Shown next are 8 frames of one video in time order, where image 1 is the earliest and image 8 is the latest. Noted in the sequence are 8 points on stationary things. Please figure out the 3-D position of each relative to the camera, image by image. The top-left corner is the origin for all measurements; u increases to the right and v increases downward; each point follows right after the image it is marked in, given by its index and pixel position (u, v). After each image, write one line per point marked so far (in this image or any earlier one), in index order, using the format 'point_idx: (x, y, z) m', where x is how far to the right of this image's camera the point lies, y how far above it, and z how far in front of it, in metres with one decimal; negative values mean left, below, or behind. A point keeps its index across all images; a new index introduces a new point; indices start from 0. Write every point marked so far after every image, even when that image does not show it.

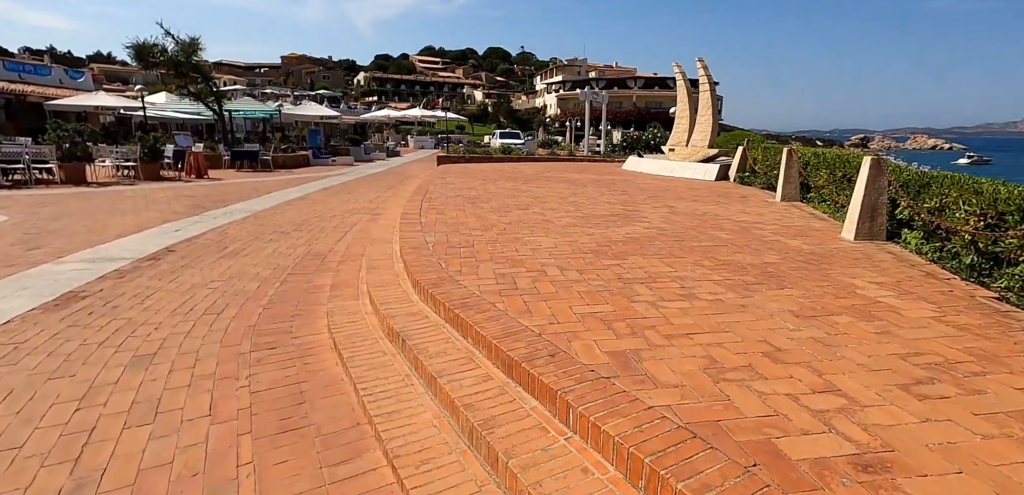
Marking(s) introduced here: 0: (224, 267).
0: (-3.4, -0.2, +6.1) m
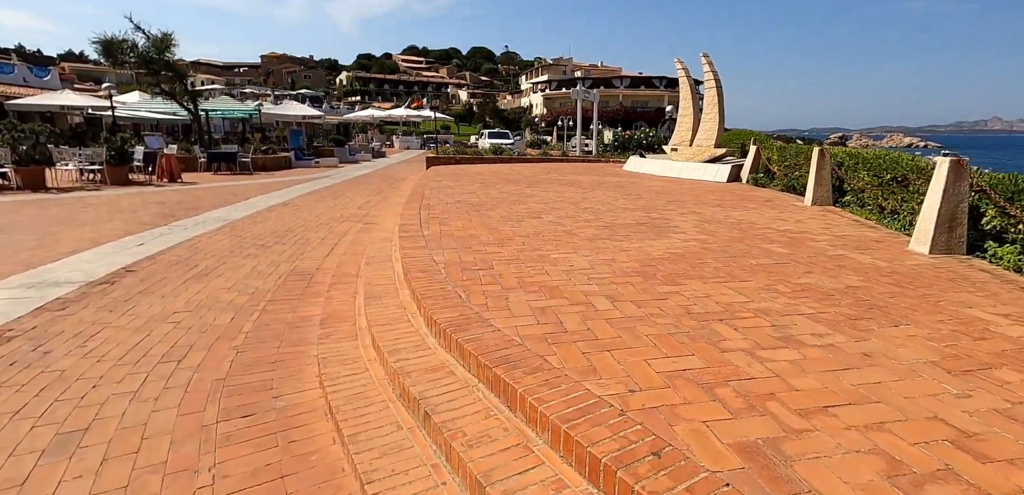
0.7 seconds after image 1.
0: (-3.2, -0.5, +5.2) m
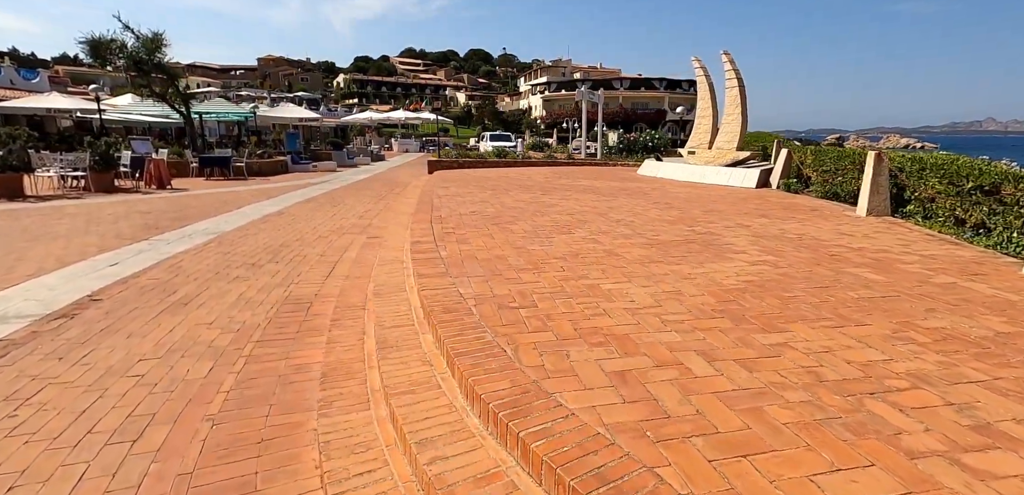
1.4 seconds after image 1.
0: (-2.9, -0.7, +4.3) m
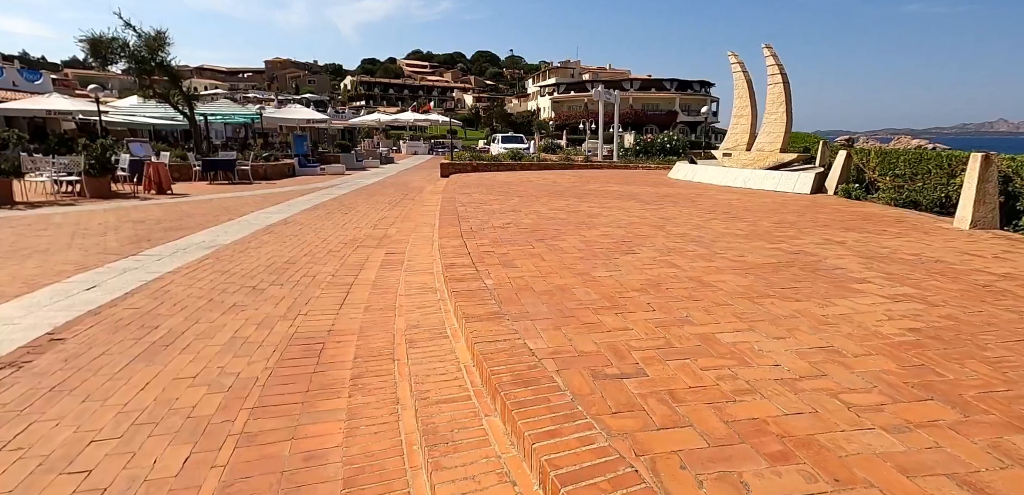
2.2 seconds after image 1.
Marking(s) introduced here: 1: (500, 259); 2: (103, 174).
0: (-2.4, -0.9, +3.3) m
1: (-0.1, -0.1, +4.8) m
2: (-10.9, +2.0, +13.8) m
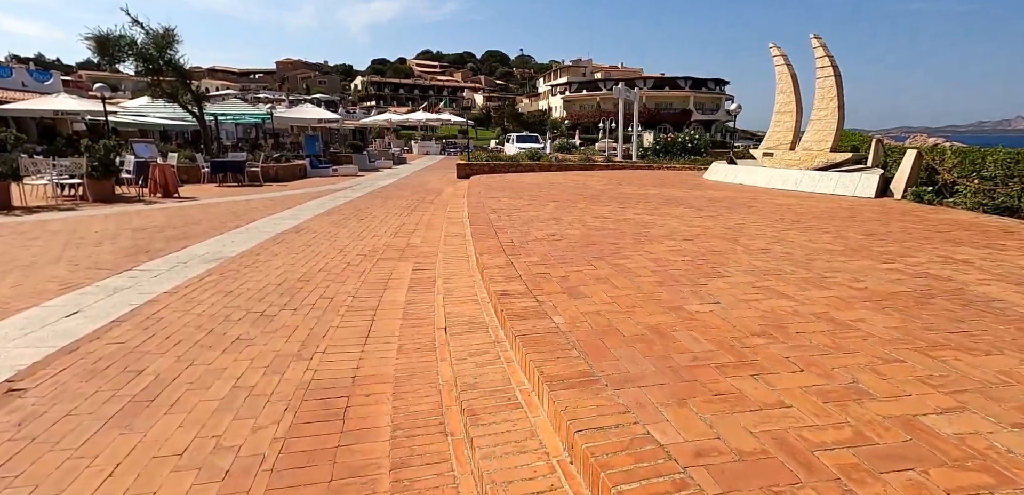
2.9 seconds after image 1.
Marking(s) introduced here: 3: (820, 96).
0: (-1.9, -1.1, +2.4) m
1: (+0.4, -0.3, +3.9) m
2: (-10.3, +1.8, +13.1) m
3: (+7.1, +3.5, +11.9) m
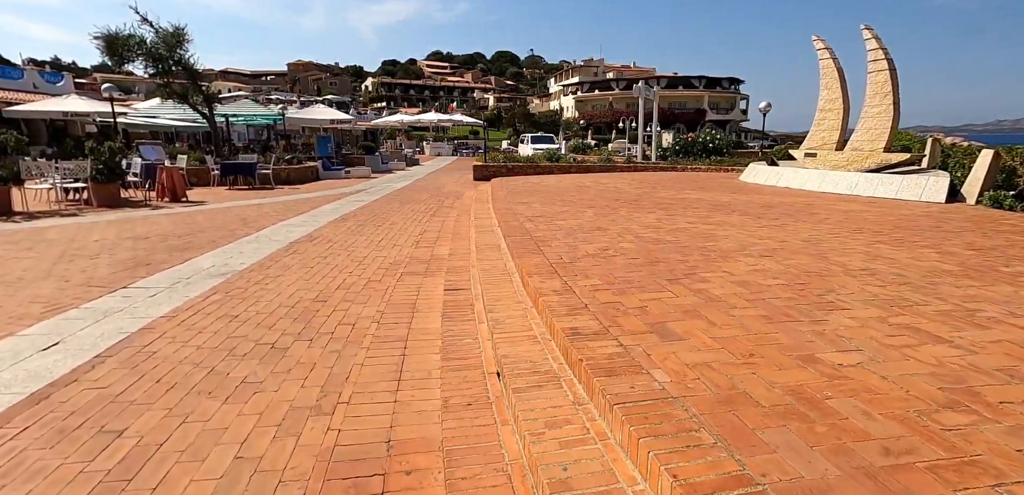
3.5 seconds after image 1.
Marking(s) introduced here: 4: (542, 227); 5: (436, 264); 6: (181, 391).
0: (-1.5, -1.2, +1.7) m
1: (+0.8, -0.4, +3.1) m
2: (-9.7, +1.6, +12.5) m
3: (+7.6, +3.3, +11.0) m
4: (+0.4, +0.3, +6.4) m
5: (-1.0, -0.2, +6.5) m
6: (-2.1, -0.9, +3.3) m
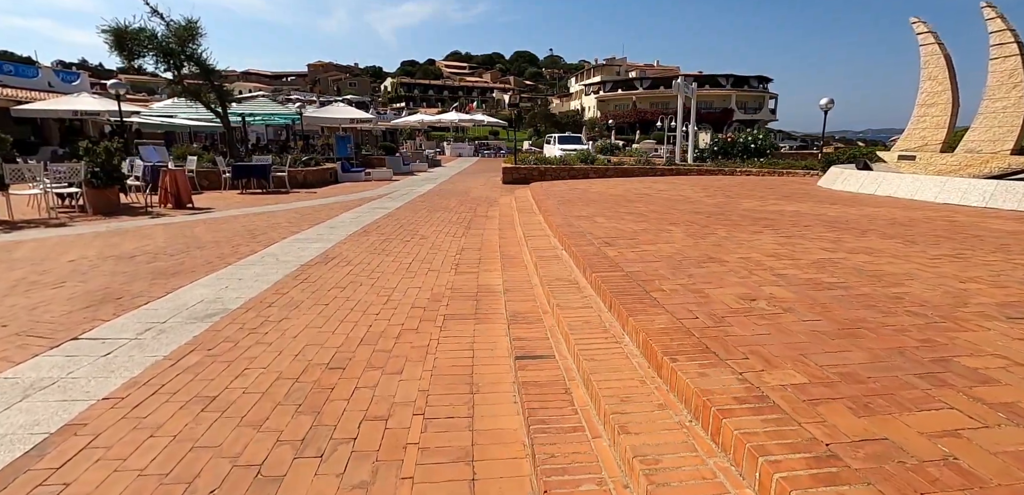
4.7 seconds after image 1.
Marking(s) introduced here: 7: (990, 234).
0: (-1.0, -1.5, +0.2) m
1: (+1.4, -0.8, +1.5) m
2: (-8.7, +1.4, +11.2) m
3: (+8.5, +2.9, +9.1) m
4: (+1.1, -0.1, +4.8) m
5: (-0.2, -0.5, +4.9) m
6: (-1.5, -1.2, +1.7) m
7: (+5.3, +0.2, +5.8) m
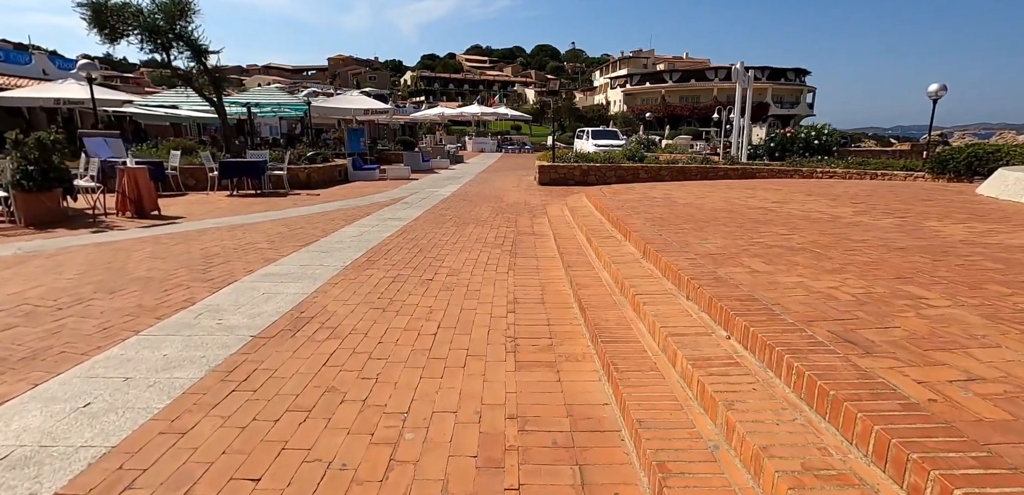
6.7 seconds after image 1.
0: (-0.5, -2.1, -2.6) m
1: (+2.0, -1.3, -1.3) m
2: (-7.8, +1.0, +8.7) m
3: (+9.3, +2.3, +6.0) m
4: (+1.8, -0.6, +2.0) m
5: (+0.4, -1.0, +2.1) m
6: (-0.9, -1.7, -1.0) m
7: (+6.0, -0.4, +2.8) m
